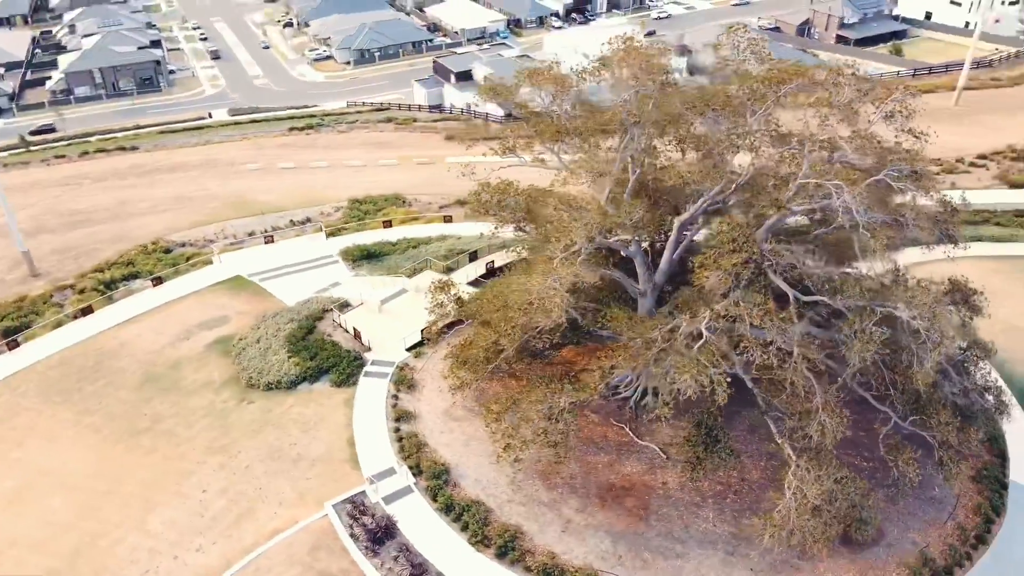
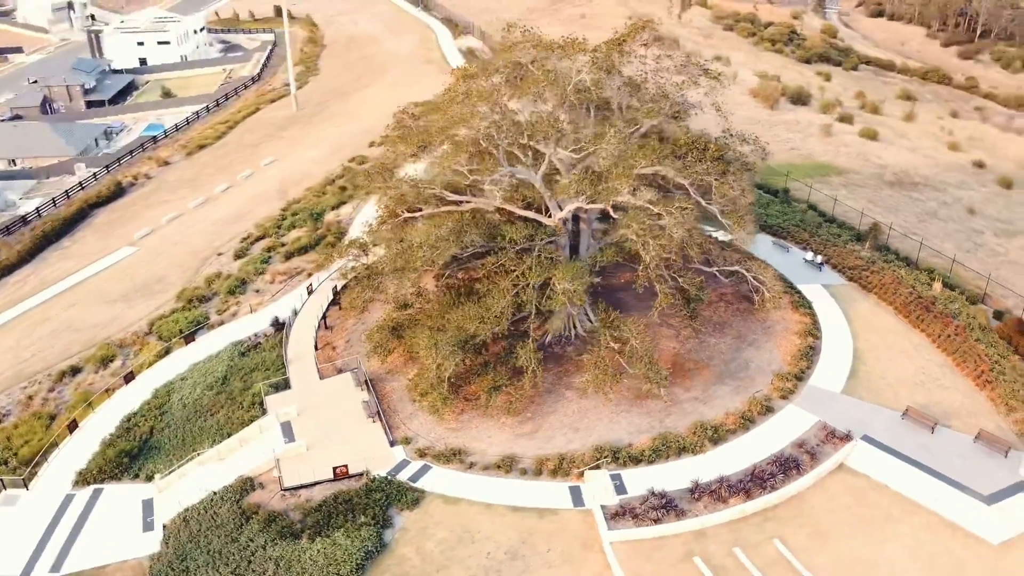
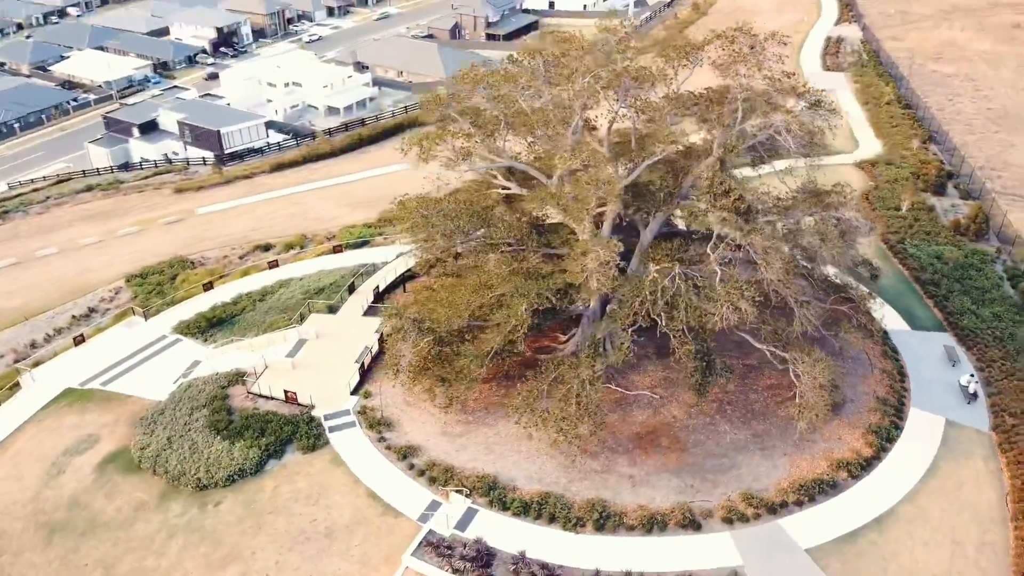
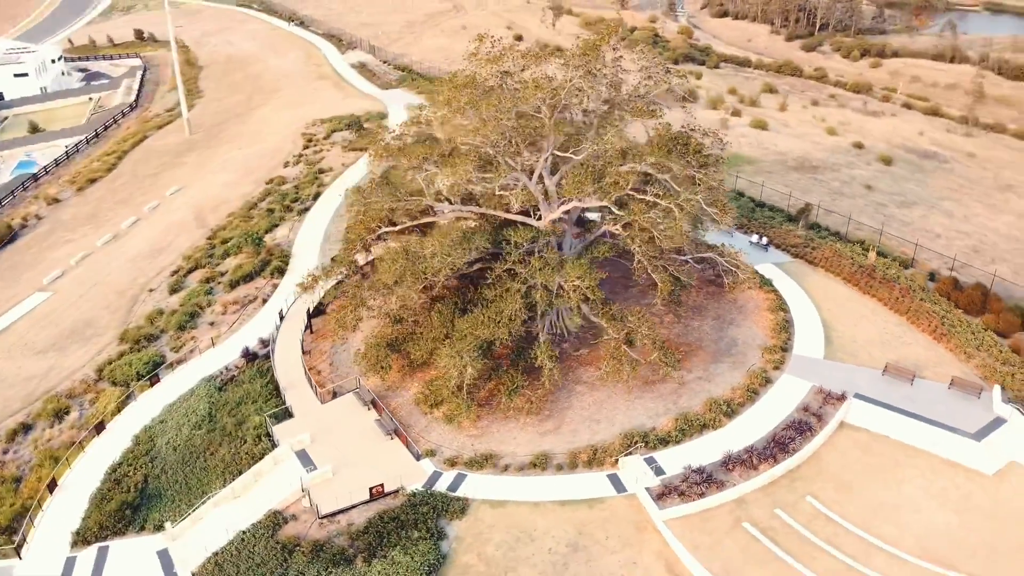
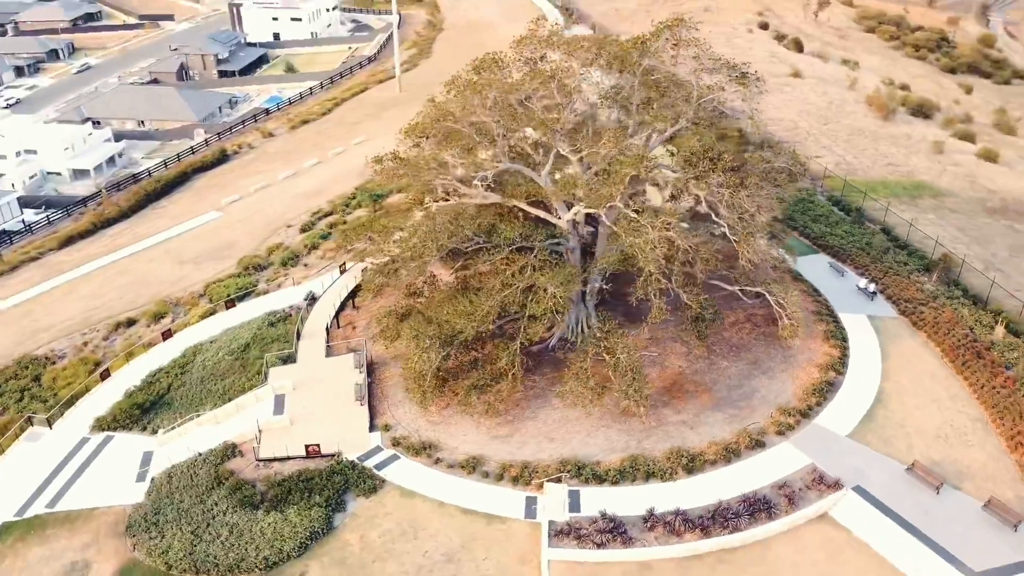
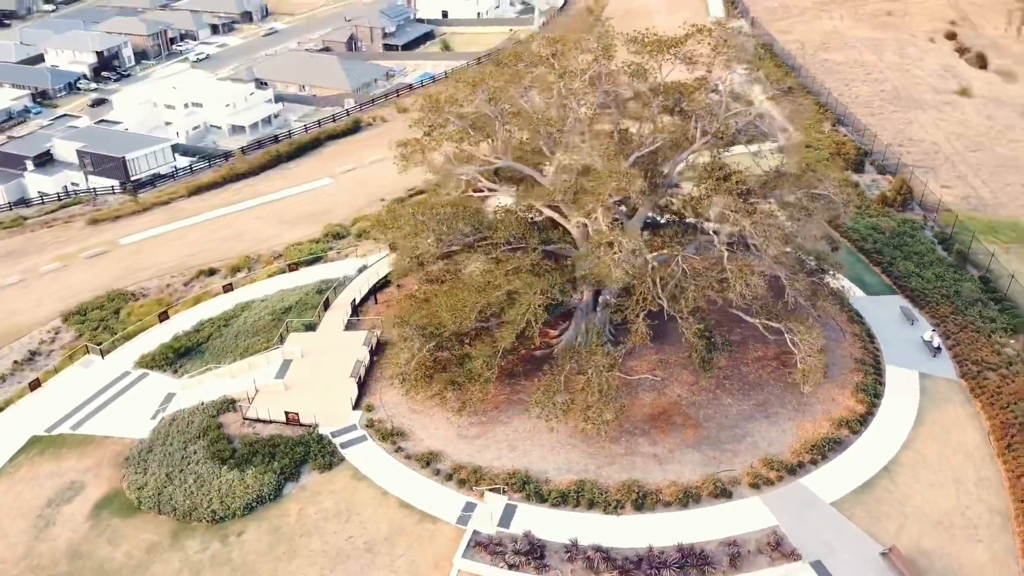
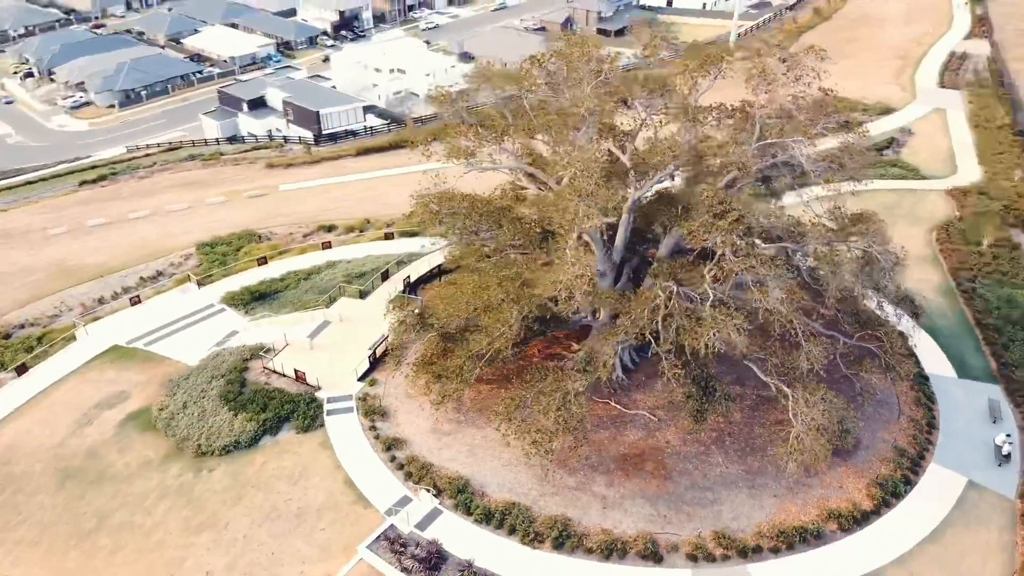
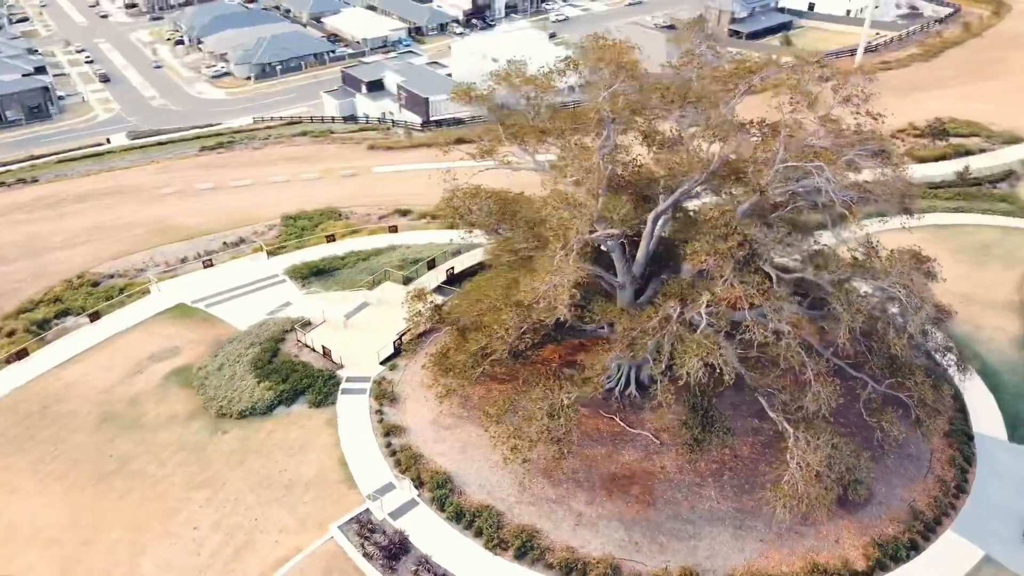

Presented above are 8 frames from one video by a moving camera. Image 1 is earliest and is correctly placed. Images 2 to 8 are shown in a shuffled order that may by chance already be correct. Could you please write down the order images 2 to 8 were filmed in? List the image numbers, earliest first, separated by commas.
8, 7, 3, 6, 5, 2, 4
